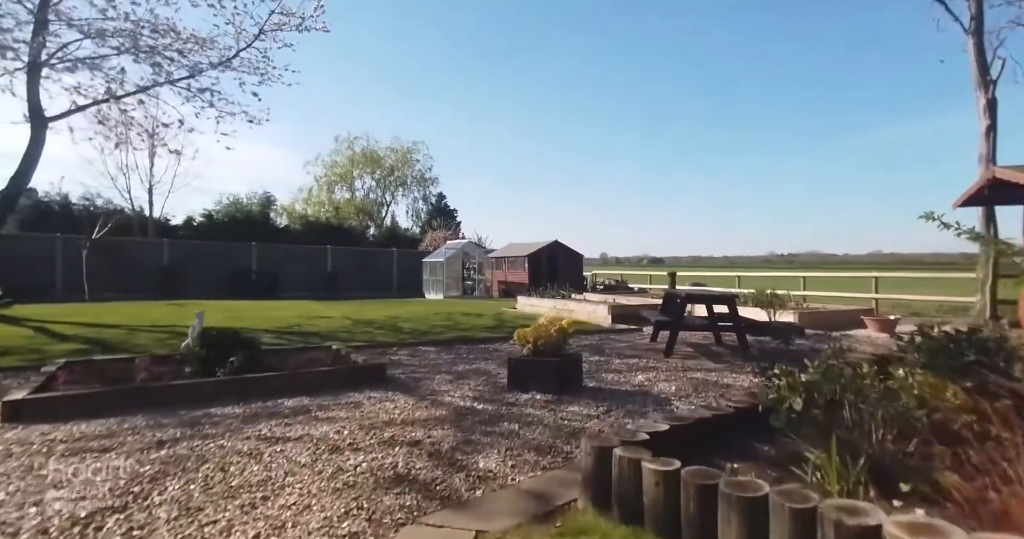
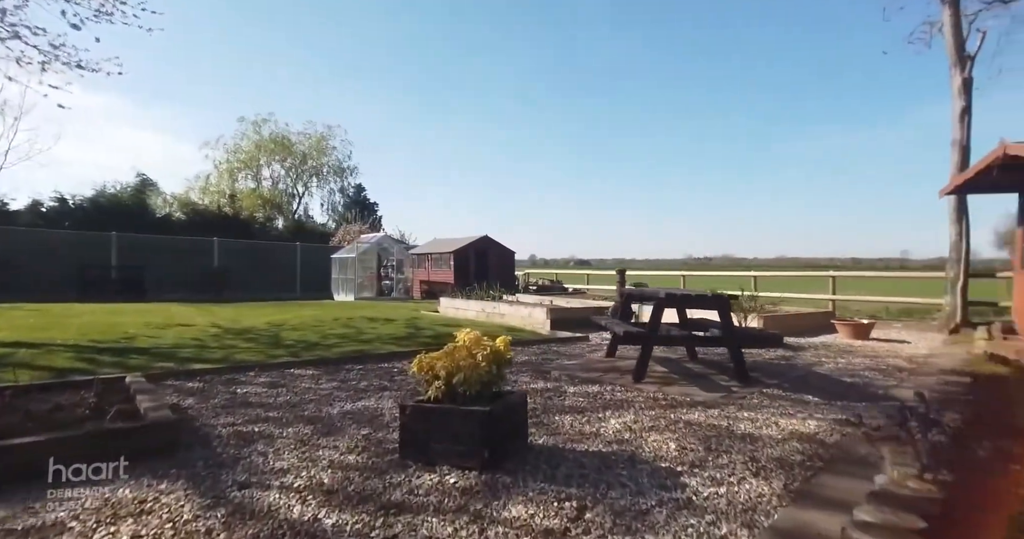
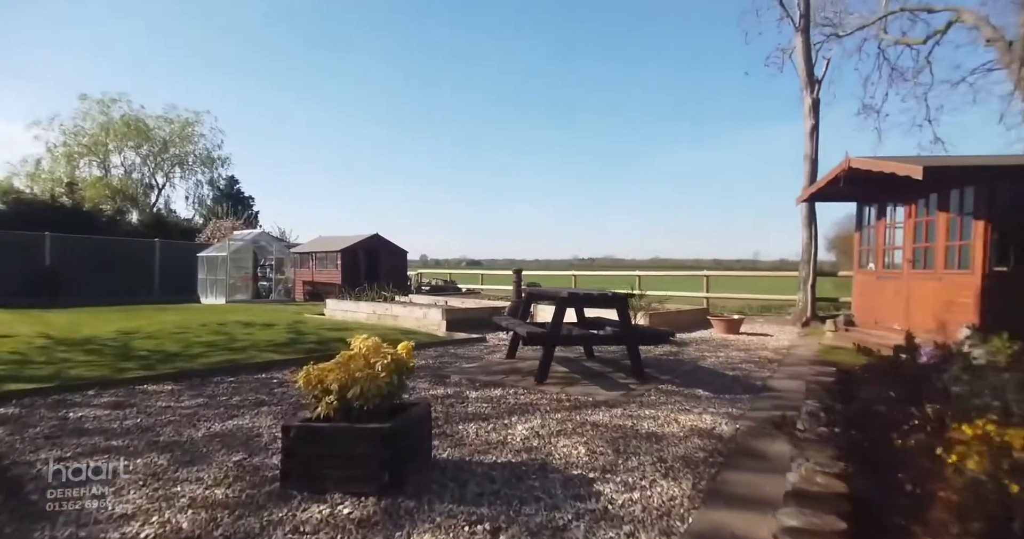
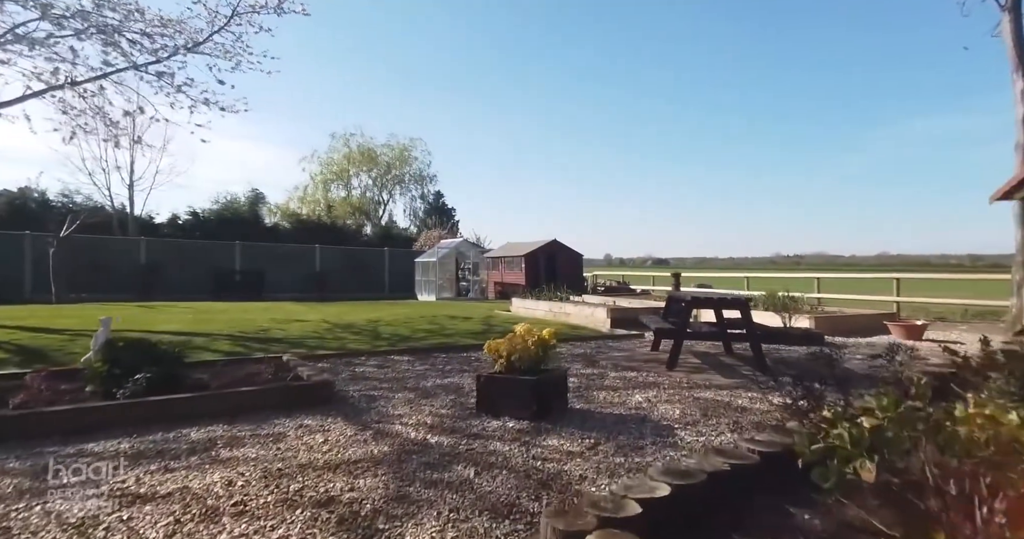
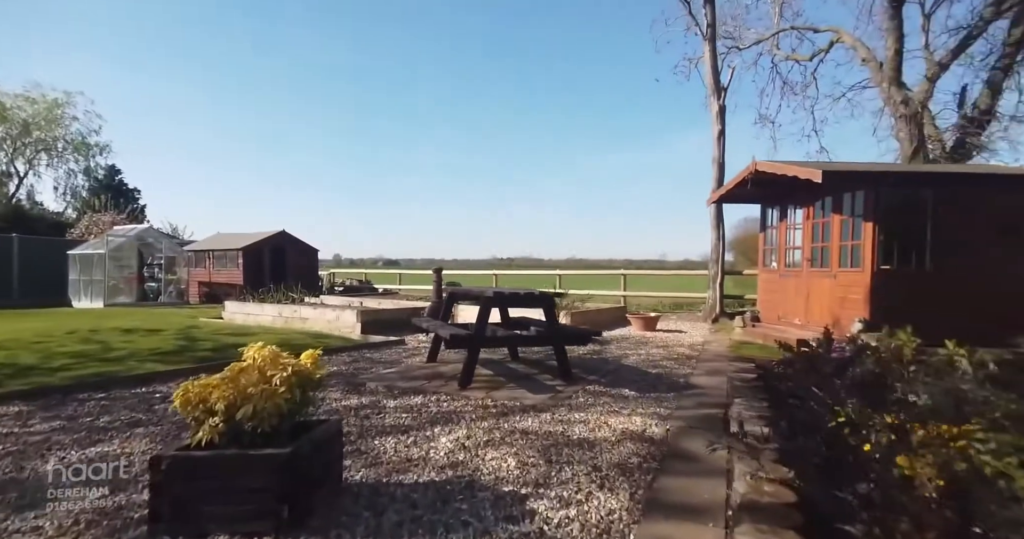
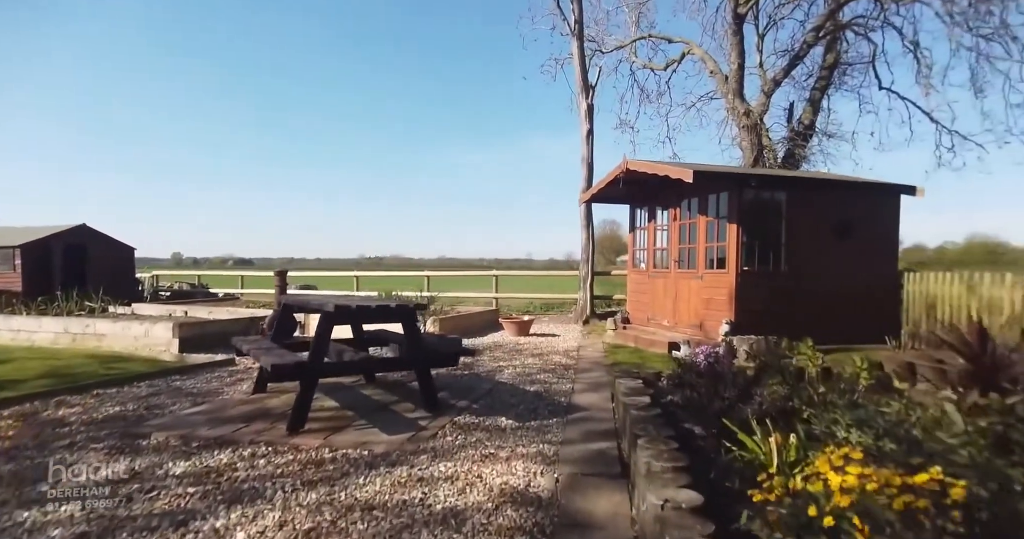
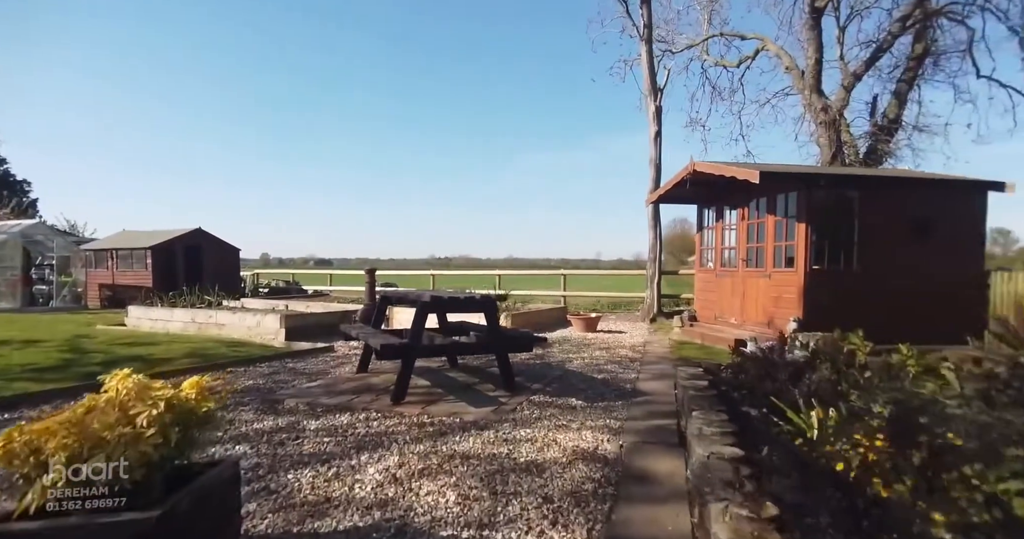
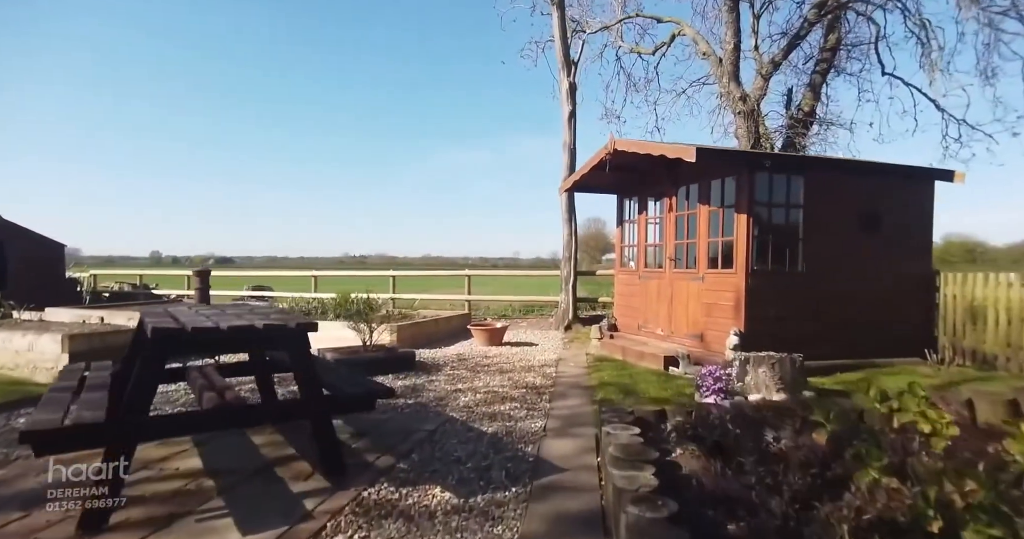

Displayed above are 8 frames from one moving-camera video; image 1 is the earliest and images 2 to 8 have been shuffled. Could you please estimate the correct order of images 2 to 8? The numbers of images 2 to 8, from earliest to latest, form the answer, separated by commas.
4, 2, 3, 5, 7, 6, 8
